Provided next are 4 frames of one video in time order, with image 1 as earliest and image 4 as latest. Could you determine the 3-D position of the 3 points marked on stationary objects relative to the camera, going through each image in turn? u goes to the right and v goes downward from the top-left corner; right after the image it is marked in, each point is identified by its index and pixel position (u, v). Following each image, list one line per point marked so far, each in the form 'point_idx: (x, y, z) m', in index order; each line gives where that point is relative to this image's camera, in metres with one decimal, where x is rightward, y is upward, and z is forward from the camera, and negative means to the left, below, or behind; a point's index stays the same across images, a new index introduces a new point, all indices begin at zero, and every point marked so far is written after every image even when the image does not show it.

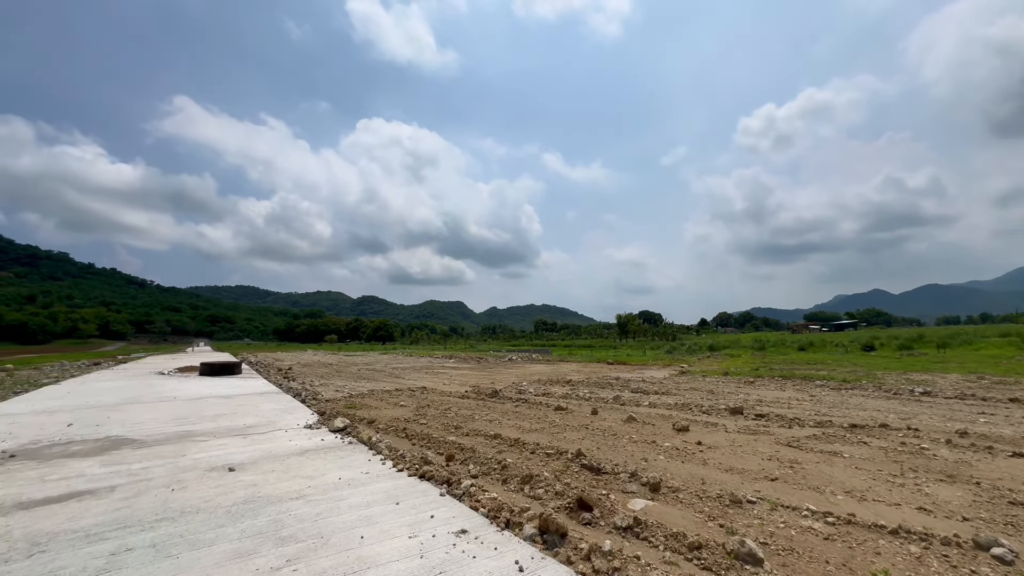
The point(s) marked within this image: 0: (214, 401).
0: (-6.4, -2.4, +9.7) m
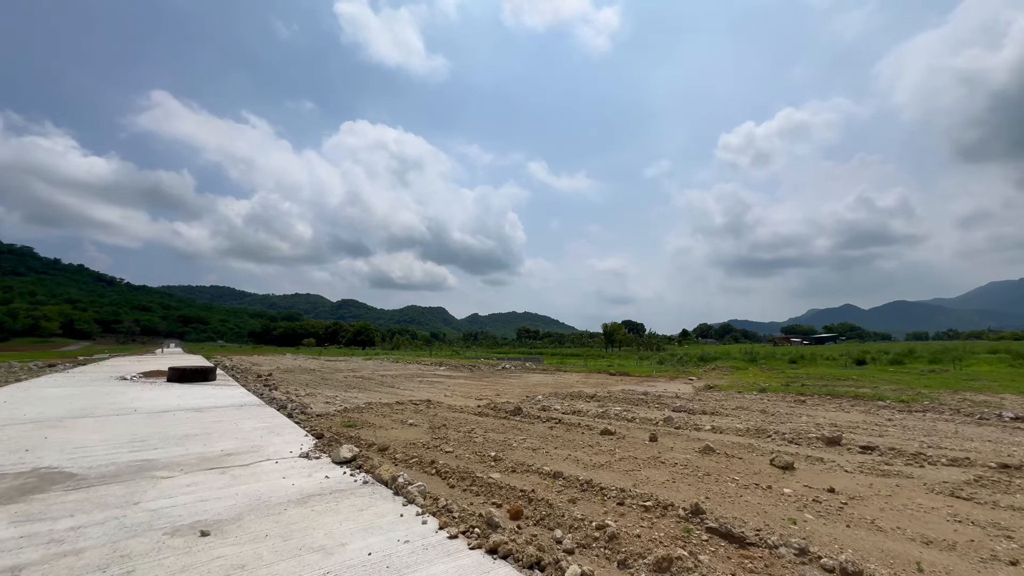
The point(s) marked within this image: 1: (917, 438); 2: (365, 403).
0: (-5.9, -2.3, +8.1) m
1: (+5.5, -2.0, +6.1) m
2: (-3.5, -2.7, +10.8) m
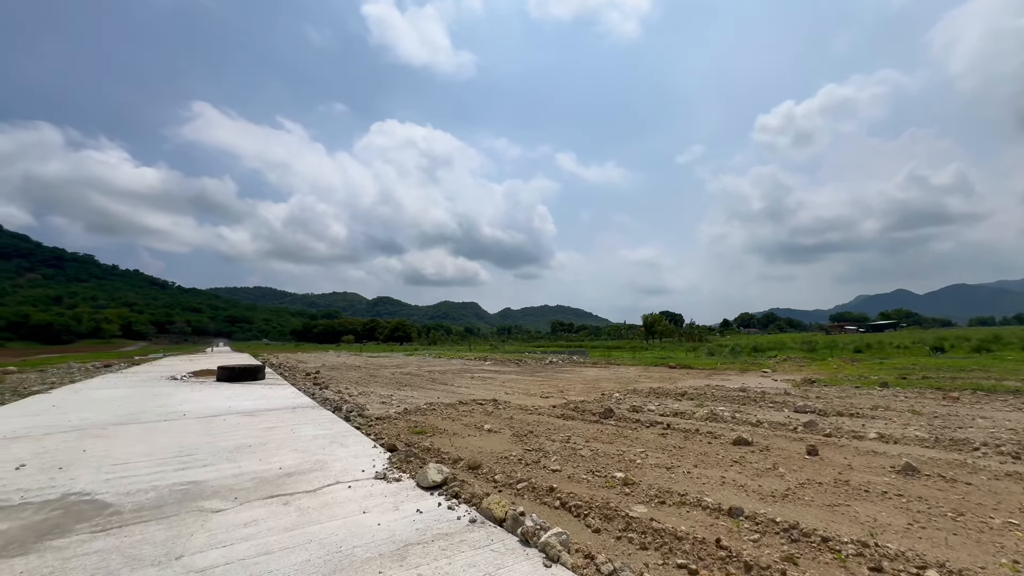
0: (-4.5, -2.1, +7.2) m
1: (+6.7, -1.6, +4.5) m
2: (-1.9, -2.5, +9.8) m
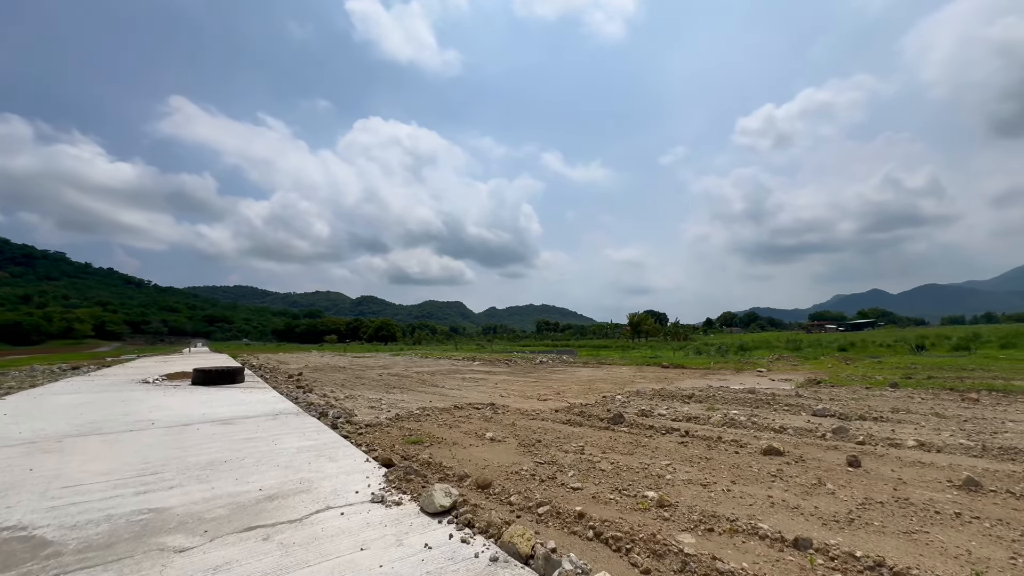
0: (-4.4, -2.1, +6.6) m
1: (+6.8, -1.6, +4.1) m
2: (-1.9, -2.4, +9.2) m
